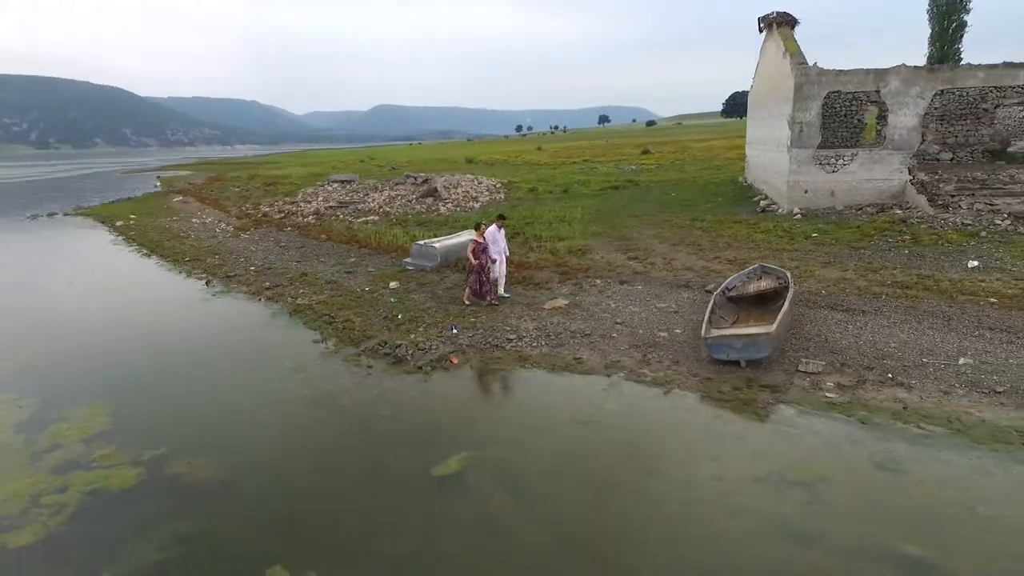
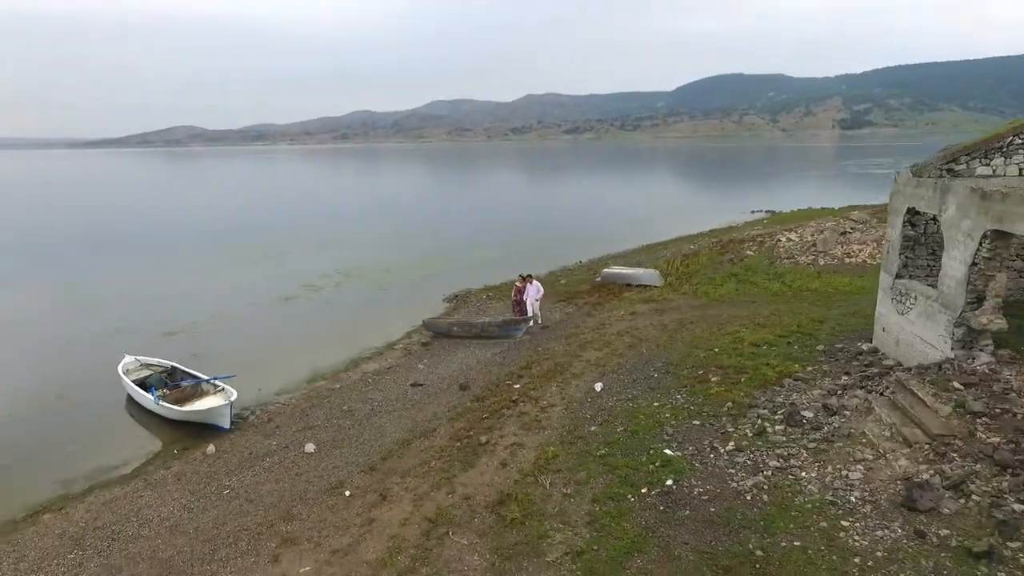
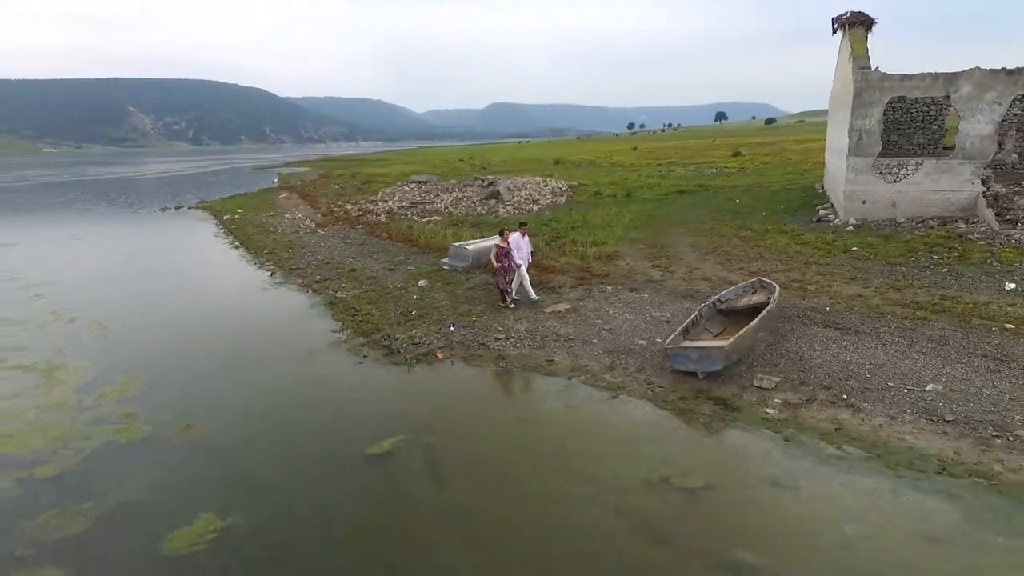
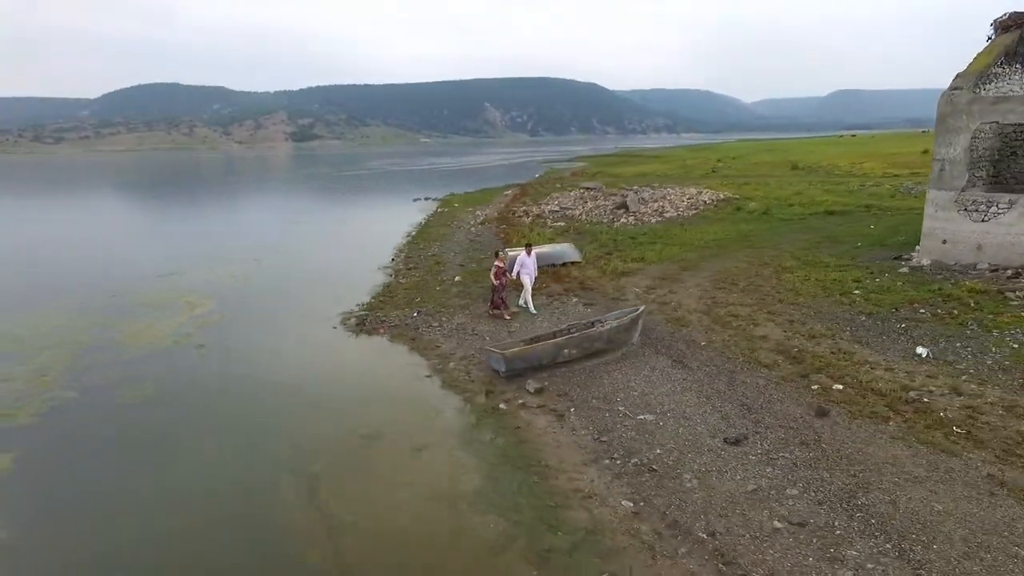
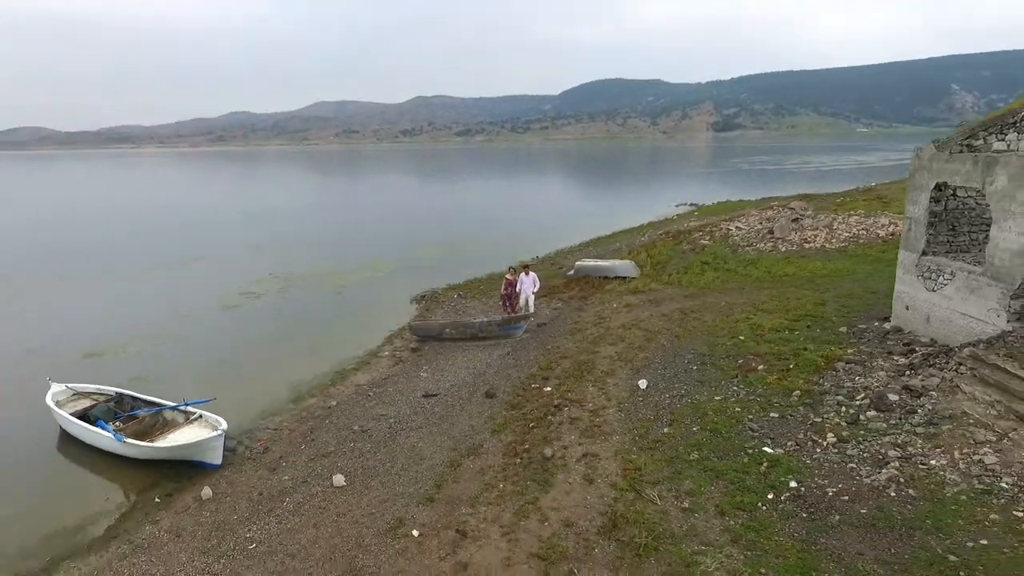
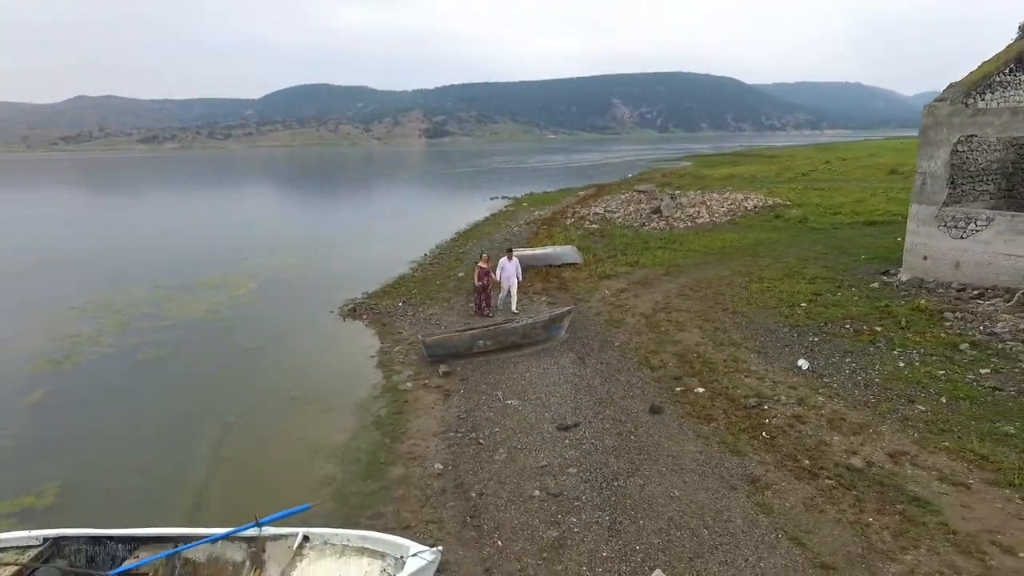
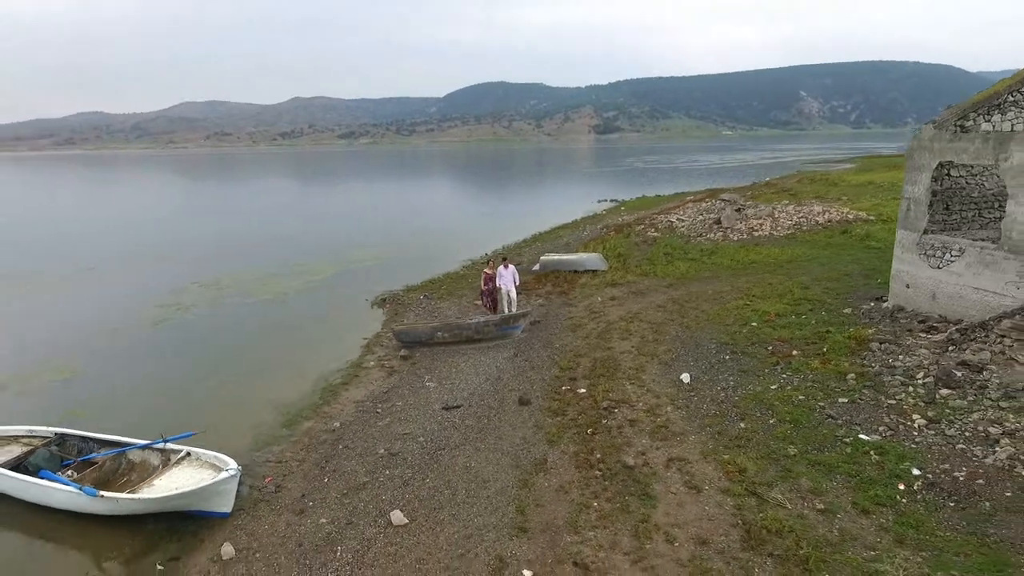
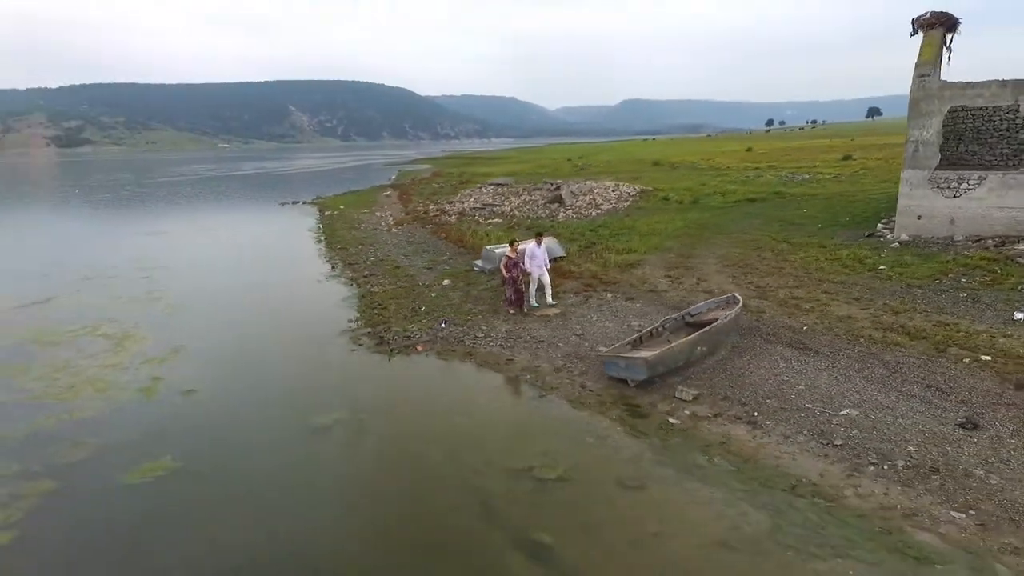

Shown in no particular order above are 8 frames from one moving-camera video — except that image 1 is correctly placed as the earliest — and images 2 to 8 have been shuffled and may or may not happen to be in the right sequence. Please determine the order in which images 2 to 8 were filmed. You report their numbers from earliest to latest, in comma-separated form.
3, 8, 4, 6, 7, 5, 2
